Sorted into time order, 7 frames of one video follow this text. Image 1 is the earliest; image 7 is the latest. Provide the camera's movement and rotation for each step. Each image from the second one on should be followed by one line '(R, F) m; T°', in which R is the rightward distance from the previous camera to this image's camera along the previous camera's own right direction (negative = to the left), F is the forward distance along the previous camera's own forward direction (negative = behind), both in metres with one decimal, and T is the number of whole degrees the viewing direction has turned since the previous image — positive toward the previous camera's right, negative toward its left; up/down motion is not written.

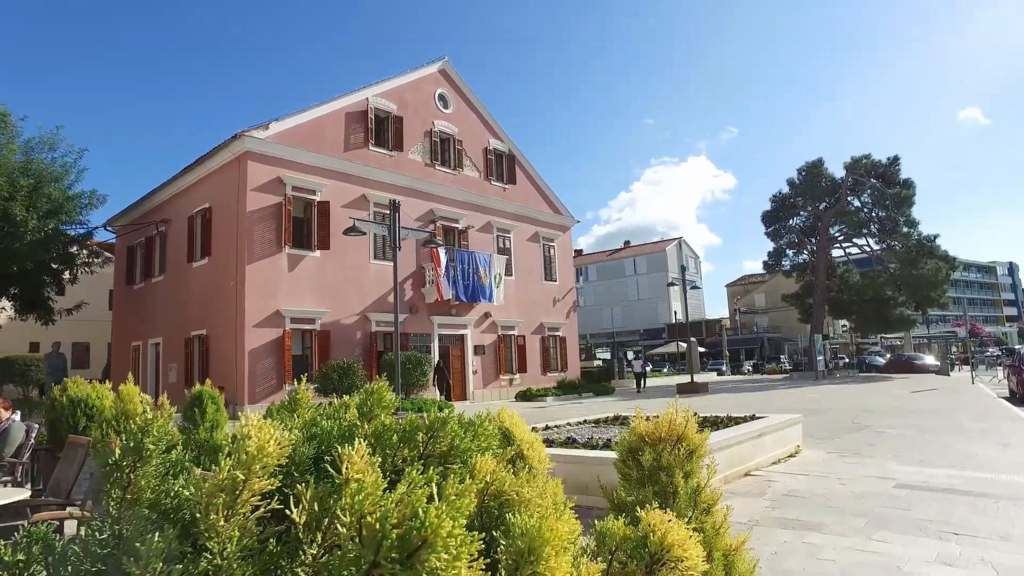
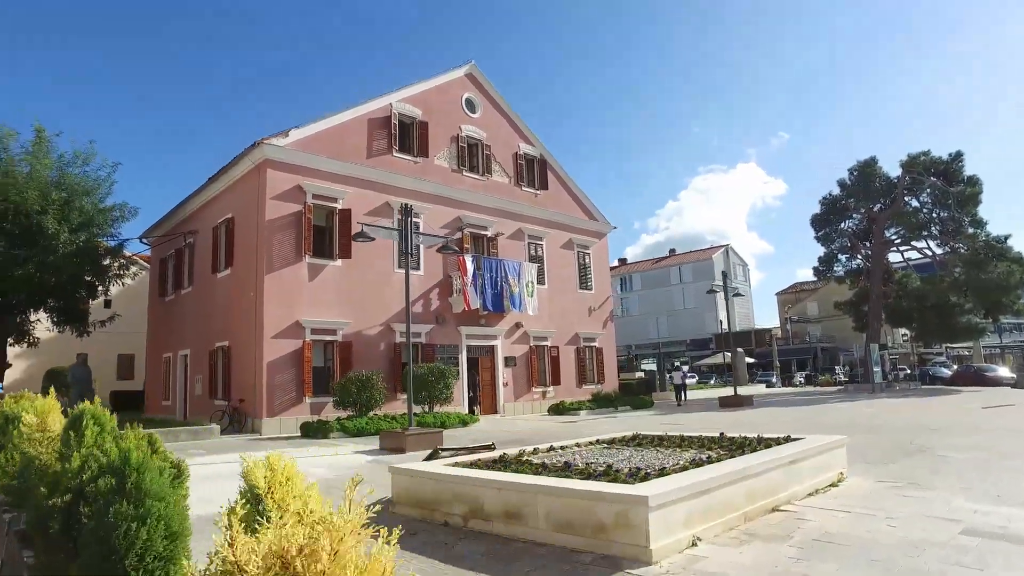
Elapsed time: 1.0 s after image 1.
(+0.6, +0.8) m; -4°
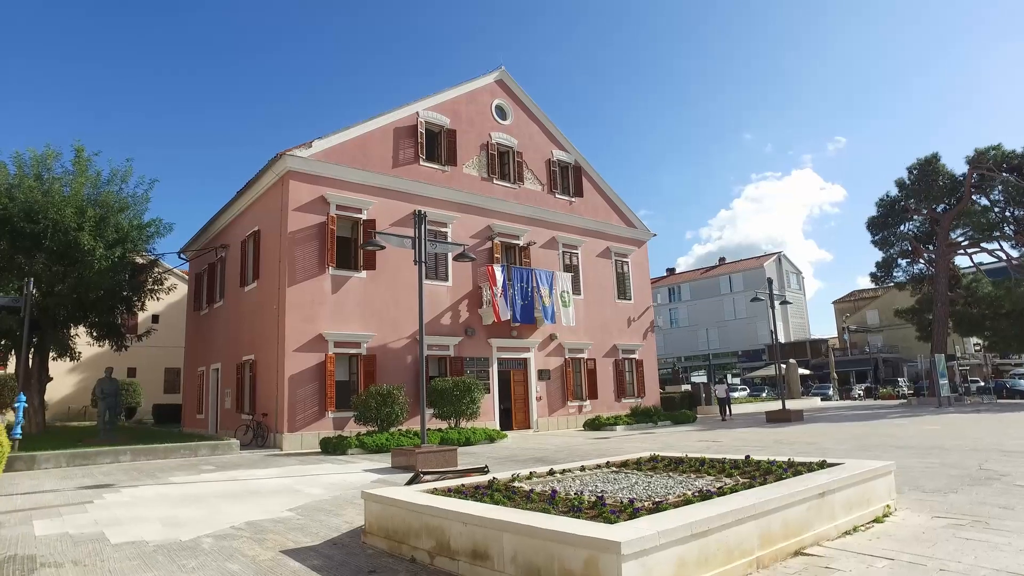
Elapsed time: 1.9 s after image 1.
(+0.6, +0.7) m; -4°
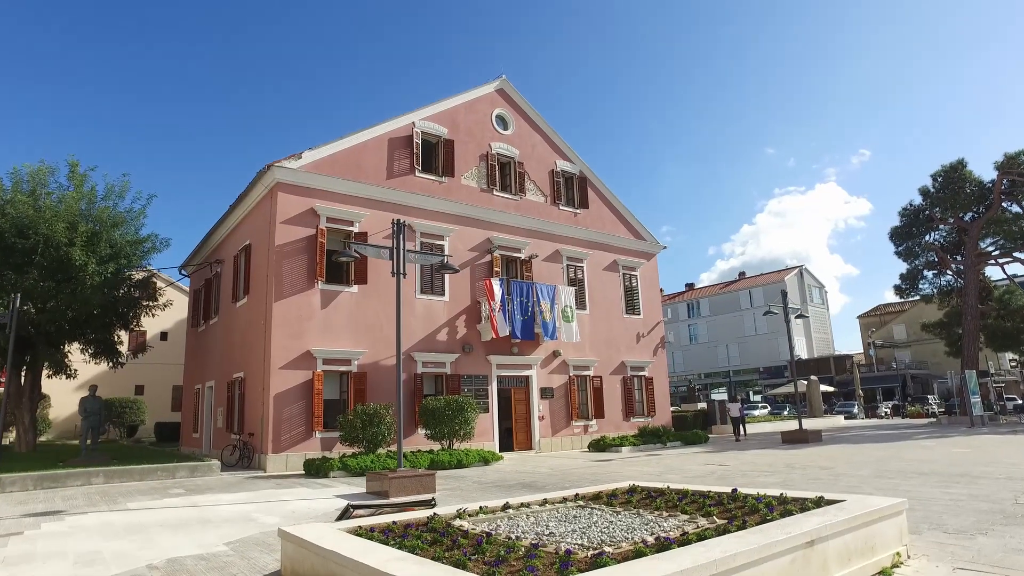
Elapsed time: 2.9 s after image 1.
(+0.7, +0.8) m; -2°
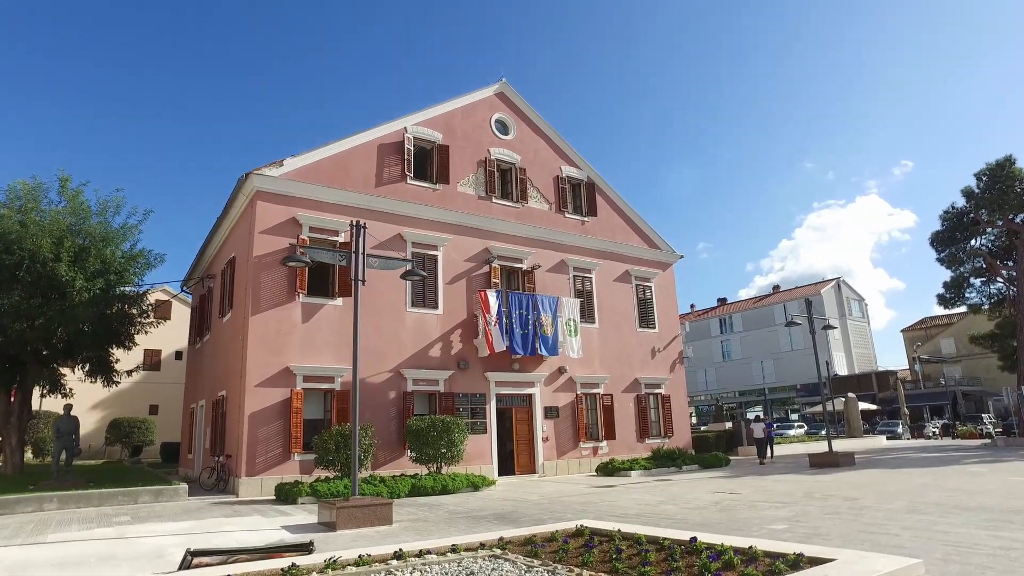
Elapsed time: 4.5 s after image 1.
(+1.0, +1.2) m; -3°
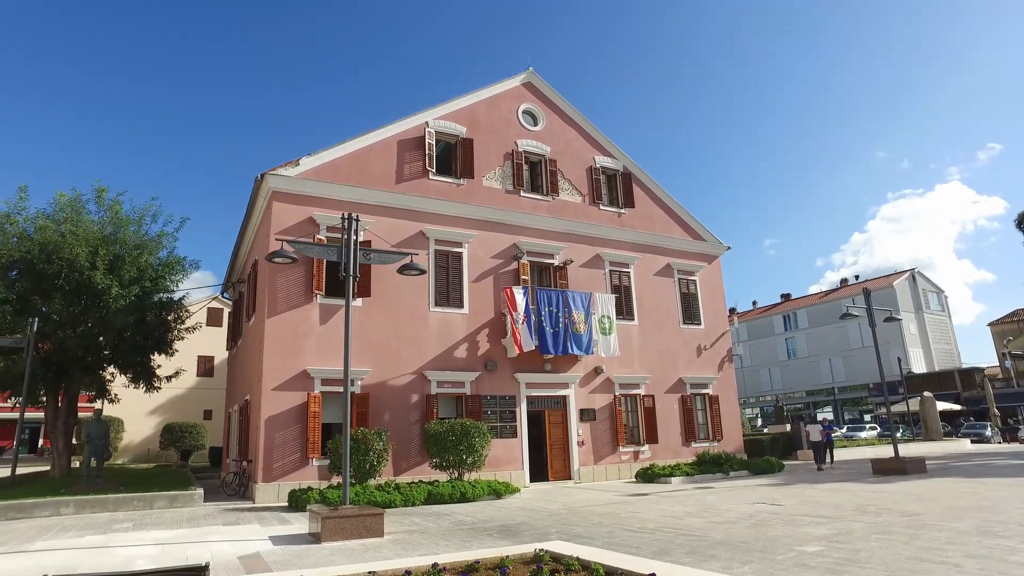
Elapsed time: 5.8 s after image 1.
(+0.9, +0.9) m; -6°
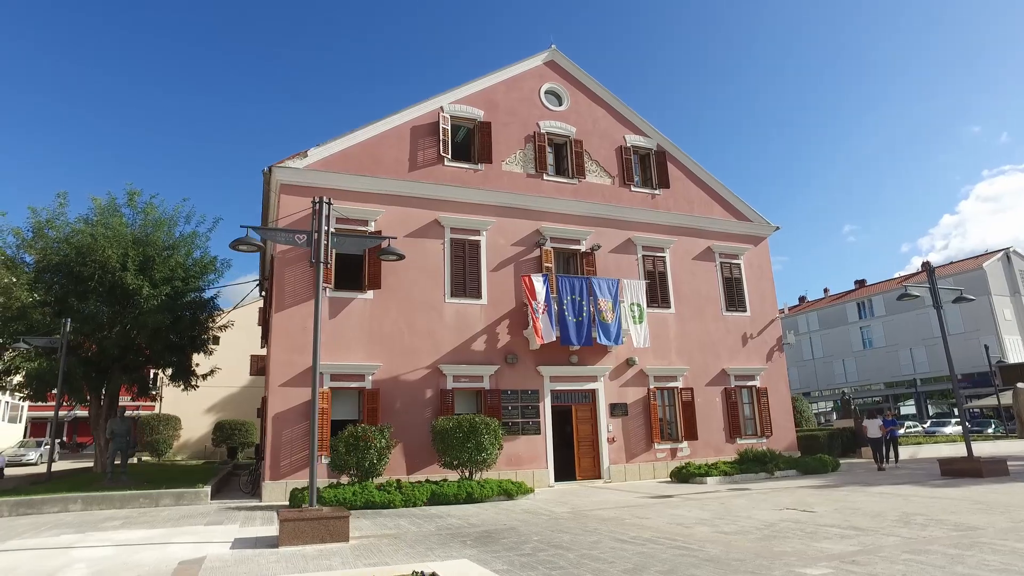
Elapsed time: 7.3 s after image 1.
(+1.2, +1.0) m; -6°
